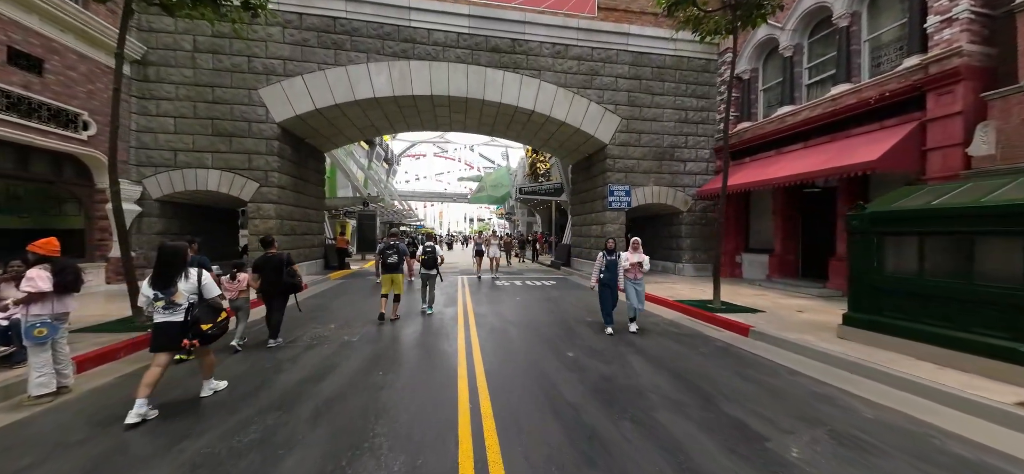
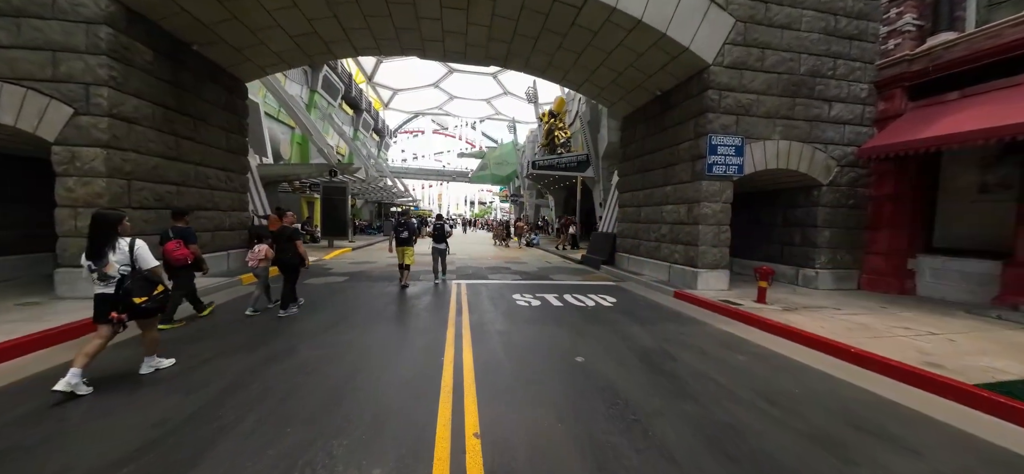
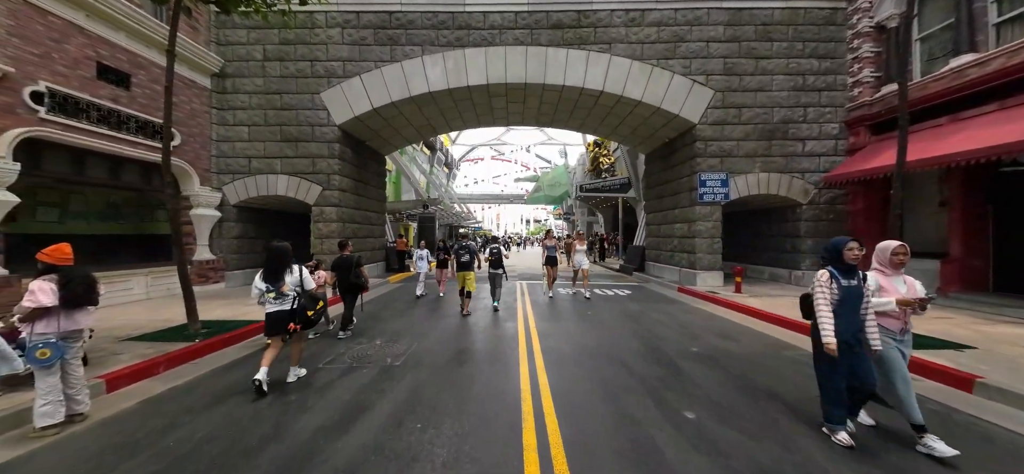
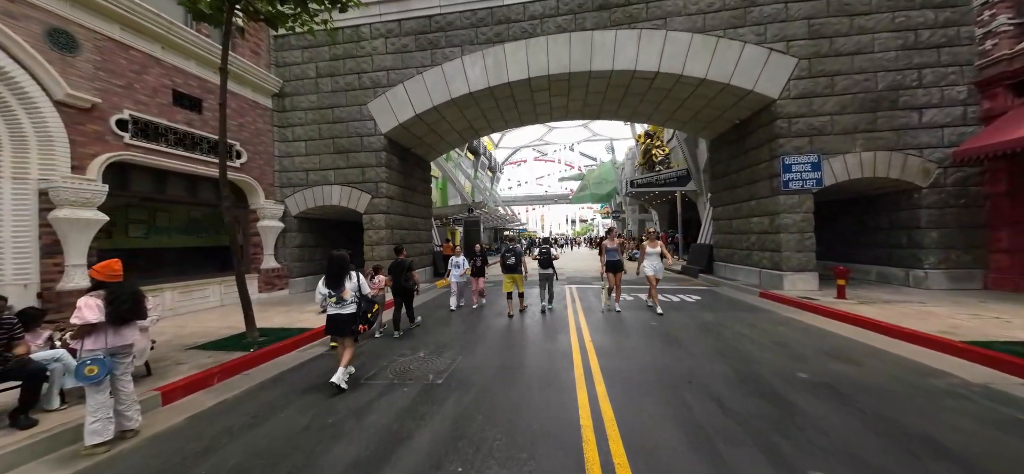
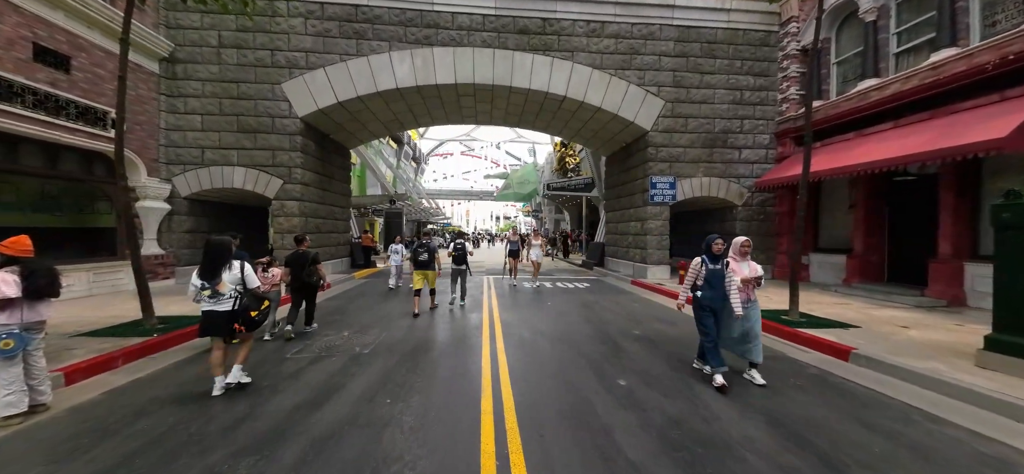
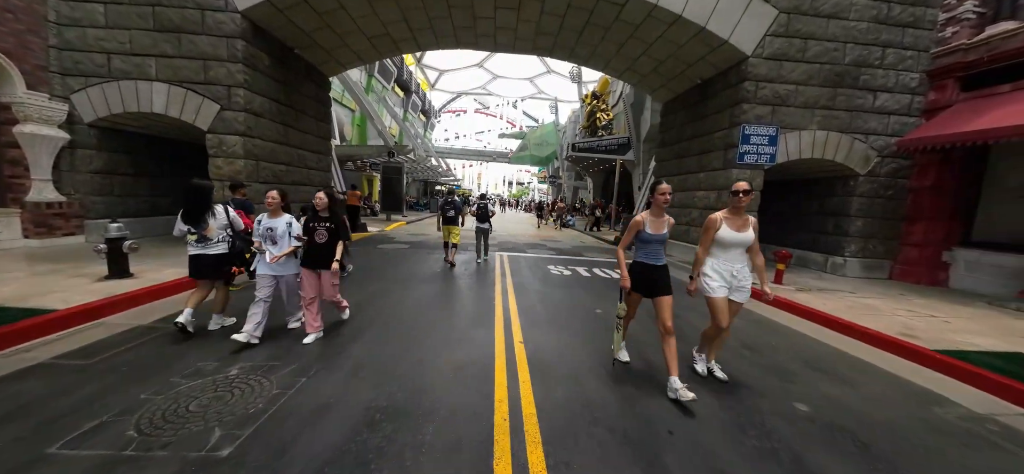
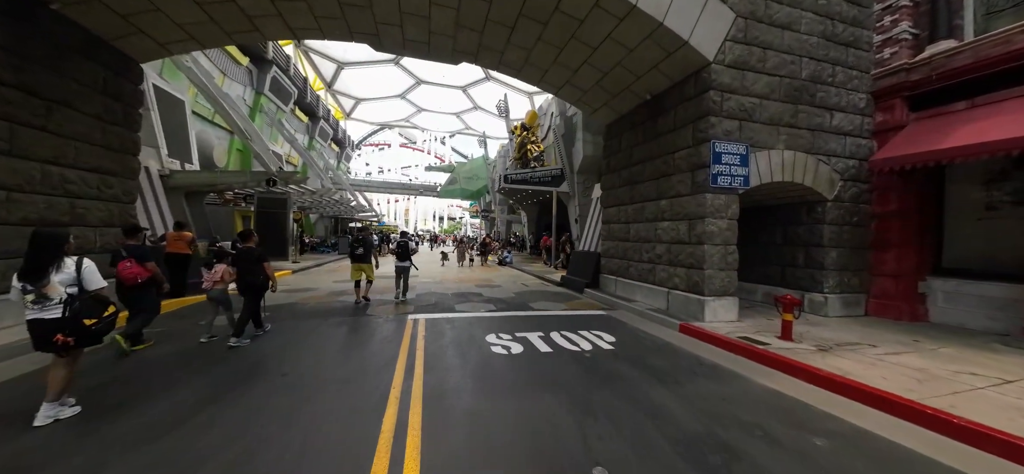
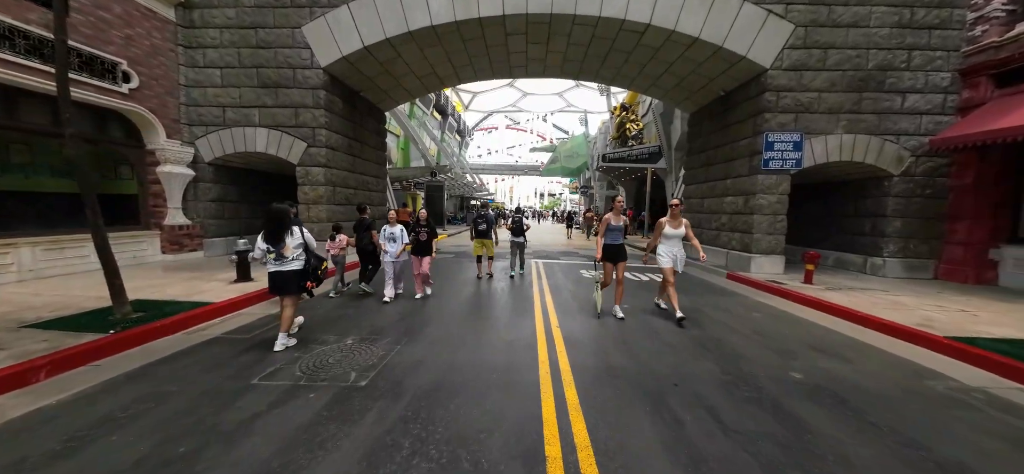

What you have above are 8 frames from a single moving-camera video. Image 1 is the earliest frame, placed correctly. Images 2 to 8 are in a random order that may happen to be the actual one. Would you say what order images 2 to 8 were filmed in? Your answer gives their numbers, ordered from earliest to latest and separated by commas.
5, 3, 4, 8, 6, 2, 7
